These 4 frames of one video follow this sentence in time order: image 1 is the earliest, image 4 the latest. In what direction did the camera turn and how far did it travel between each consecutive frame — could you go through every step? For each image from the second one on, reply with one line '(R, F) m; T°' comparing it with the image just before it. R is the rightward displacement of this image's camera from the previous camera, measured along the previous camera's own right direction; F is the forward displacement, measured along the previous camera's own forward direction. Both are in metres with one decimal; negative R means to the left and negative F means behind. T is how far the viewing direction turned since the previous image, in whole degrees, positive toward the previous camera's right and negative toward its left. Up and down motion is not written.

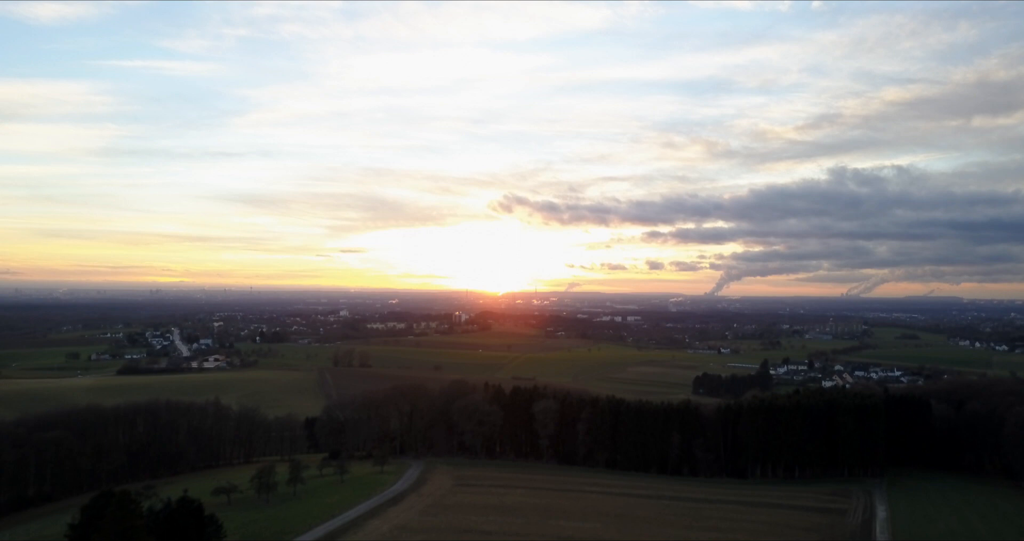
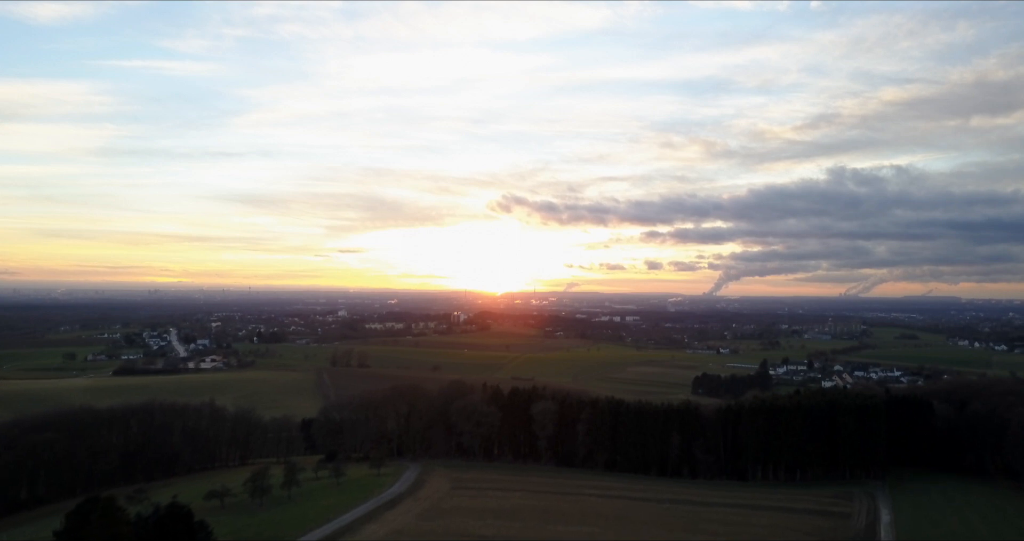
(0.0, +0.4) m; 0°
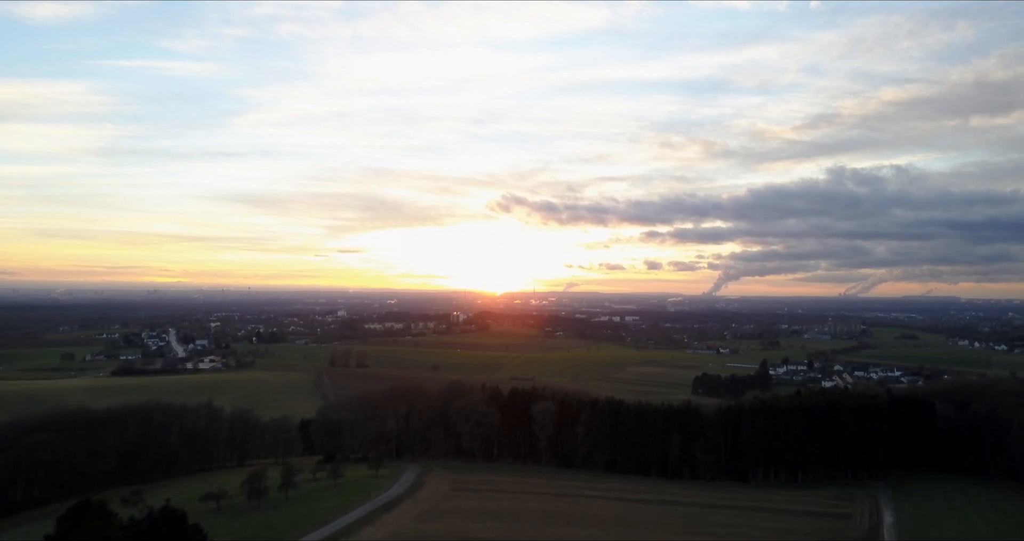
(0.0, +0.3) m; 0°
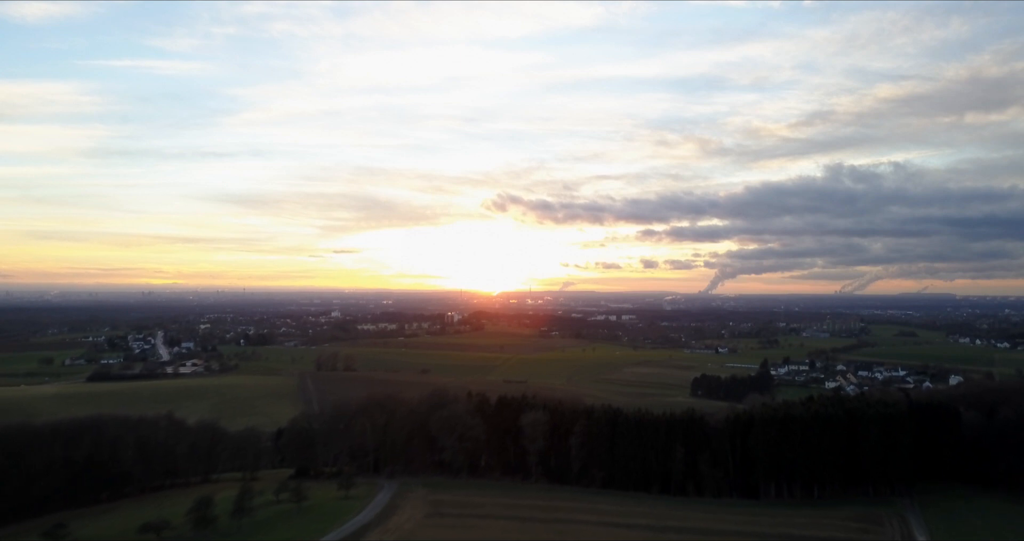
(+0.5, +3.4) m; 0°
